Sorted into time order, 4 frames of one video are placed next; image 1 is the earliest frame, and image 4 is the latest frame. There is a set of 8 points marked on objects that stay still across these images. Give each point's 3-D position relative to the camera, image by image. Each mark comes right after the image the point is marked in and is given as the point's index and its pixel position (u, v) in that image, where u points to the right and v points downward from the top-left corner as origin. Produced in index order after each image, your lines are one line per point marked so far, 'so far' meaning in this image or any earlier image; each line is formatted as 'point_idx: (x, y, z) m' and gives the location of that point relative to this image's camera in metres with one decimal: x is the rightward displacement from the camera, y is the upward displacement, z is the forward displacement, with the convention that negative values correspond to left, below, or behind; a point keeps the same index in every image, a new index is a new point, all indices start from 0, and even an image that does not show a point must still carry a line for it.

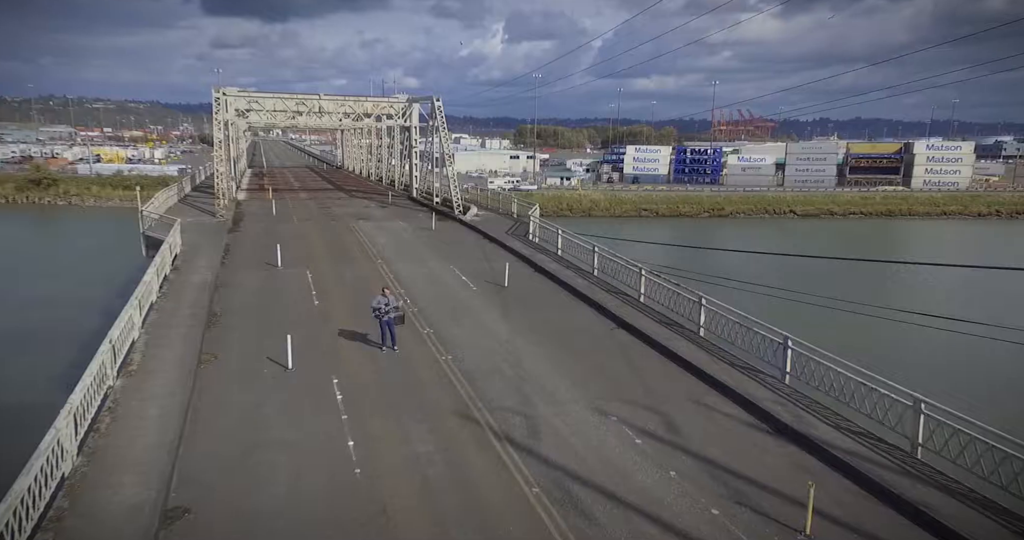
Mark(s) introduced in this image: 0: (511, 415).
0: (0.0, -2.7, +13.6) m
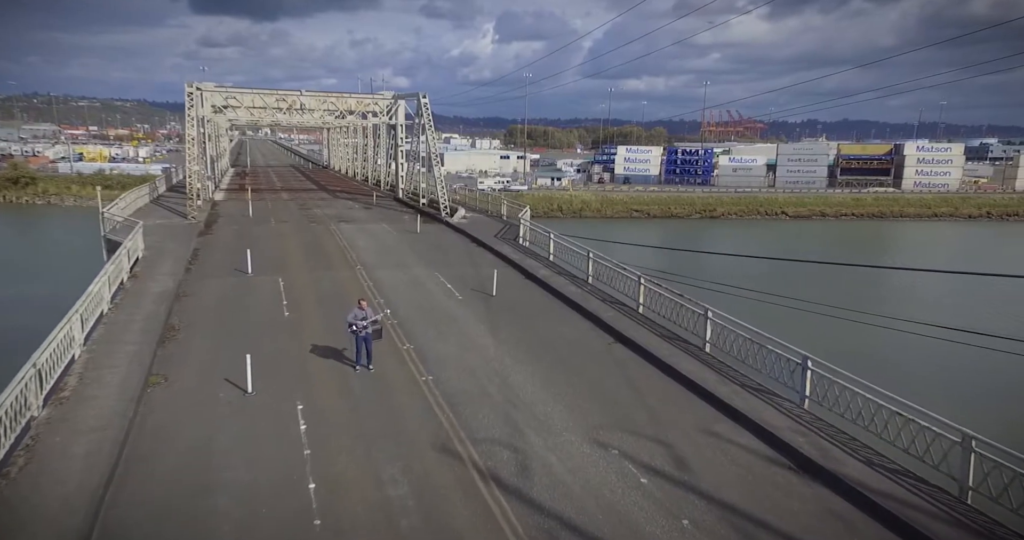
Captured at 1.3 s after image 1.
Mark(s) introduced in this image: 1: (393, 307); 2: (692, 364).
0: (-0.2, -2.9, +11.9) m
1: (-3.2, -1.0, +19.9) m
2: (+3.8, -2.0, +15.5) m
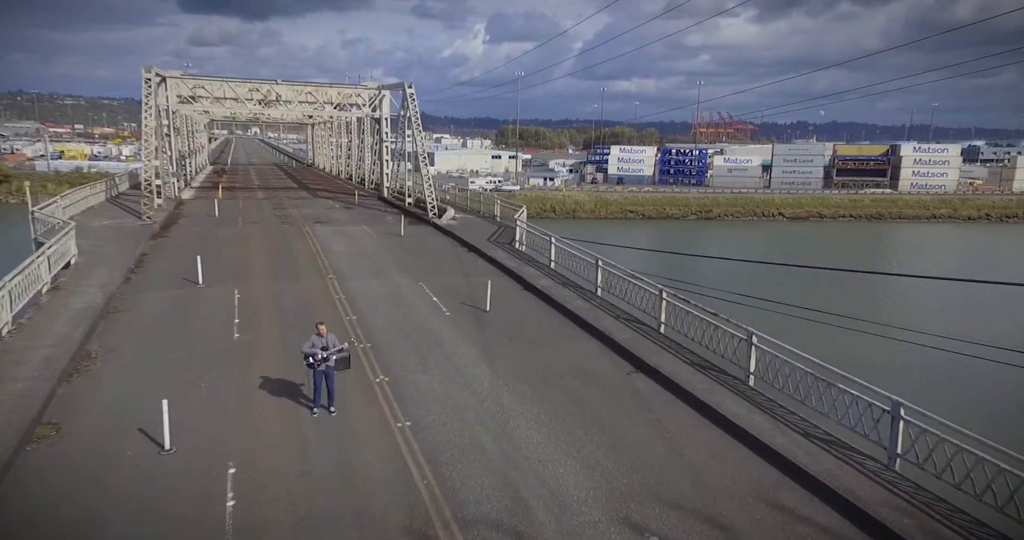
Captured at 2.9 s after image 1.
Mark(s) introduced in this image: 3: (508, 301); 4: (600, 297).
0: (-0.2, -3.2, +8.8) m
1: (-3.3, -1.3, +16.7) m
2: (+3.8, -2.2, +12.4) m
3: (-0.1, -0.8, +19.1) m
4: (+2.3, -0.7, +19.0) m
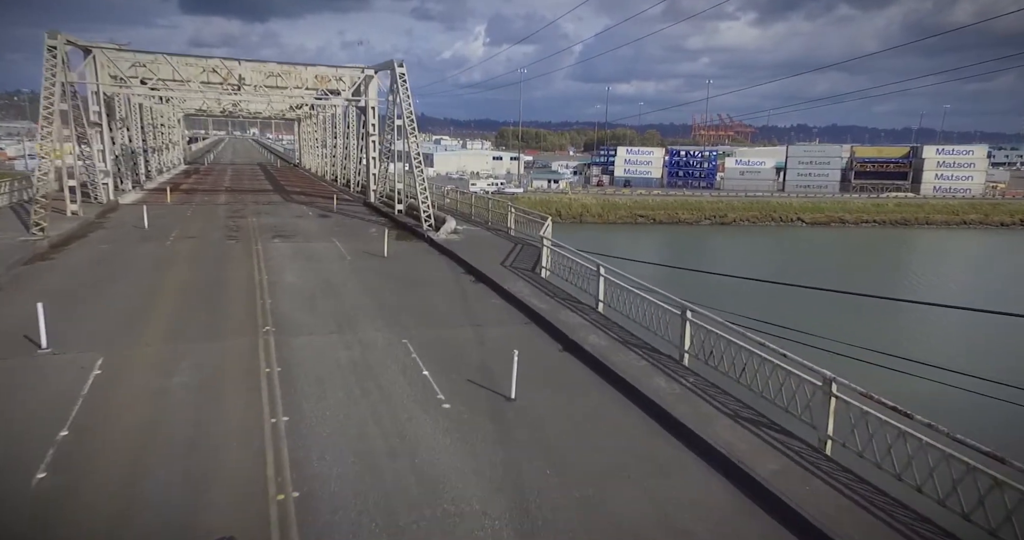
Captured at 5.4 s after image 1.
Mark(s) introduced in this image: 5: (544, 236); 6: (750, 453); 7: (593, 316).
0: (+0.4, -4.0, +1.5) m
1: (-2.7, -2.2, +9.4) m
2: (+4.4, -3.1, +5.1) m
3: (+0.5, -1.7, +11.8) m
4: (+2.9, -1.6, +11.8) m
5: (+0.9, +0.8, +18.5) m
6: (+3.0, -2.2, +9.1) m
7: (+1.7, -1.0, +14.7) m
